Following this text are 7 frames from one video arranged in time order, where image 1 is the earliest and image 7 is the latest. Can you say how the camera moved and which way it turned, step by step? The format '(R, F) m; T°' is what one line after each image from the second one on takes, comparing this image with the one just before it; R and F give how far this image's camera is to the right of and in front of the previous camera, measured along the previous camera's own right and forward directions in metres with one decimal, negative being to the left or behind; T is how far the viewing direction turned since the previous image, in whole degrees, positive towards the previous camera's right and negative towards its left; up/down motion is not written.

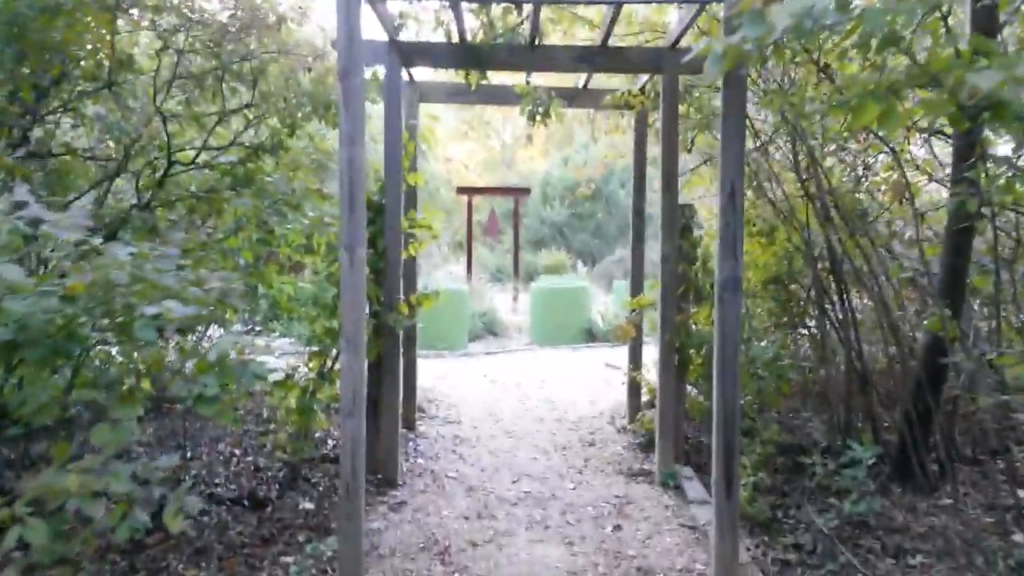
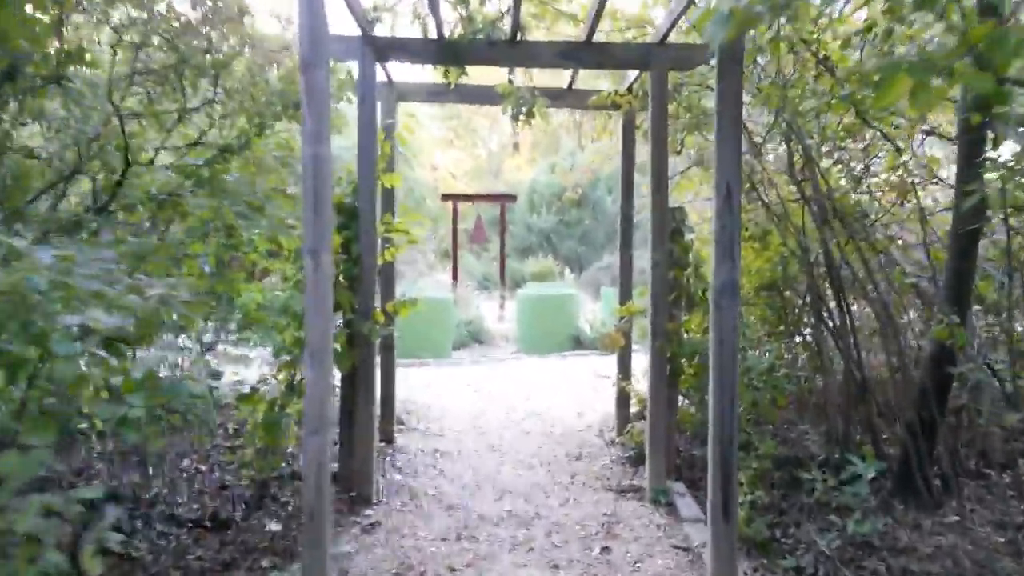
(0.0, +0.2) m; +1°
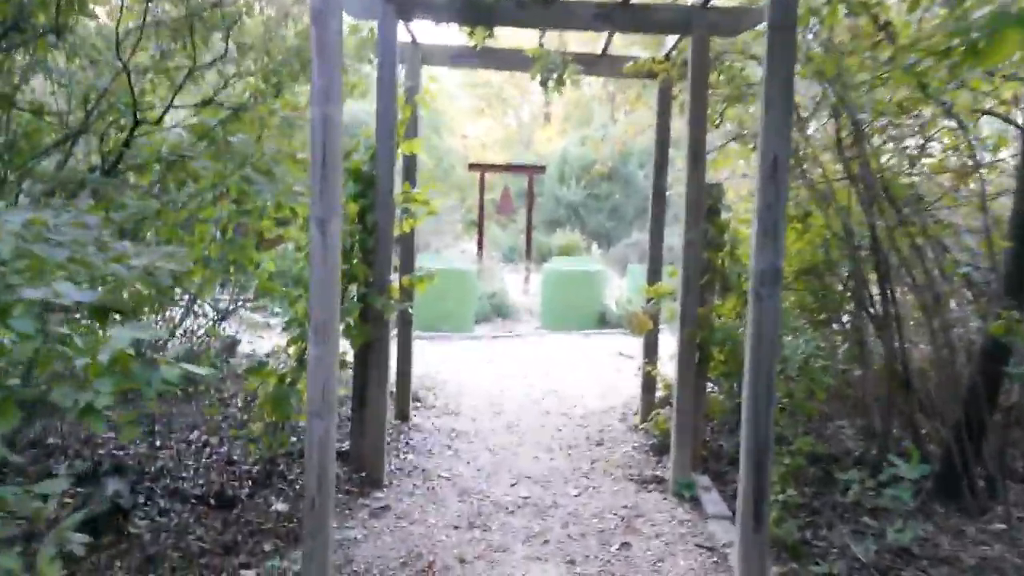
(0.0, +0.2) m; -2°
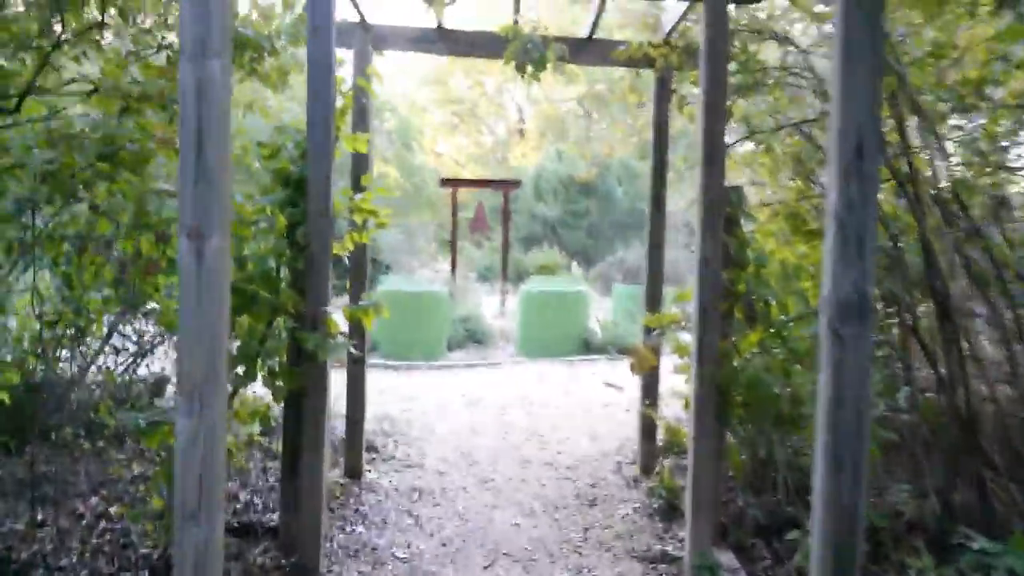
(0.0, +0.9) m; +1°
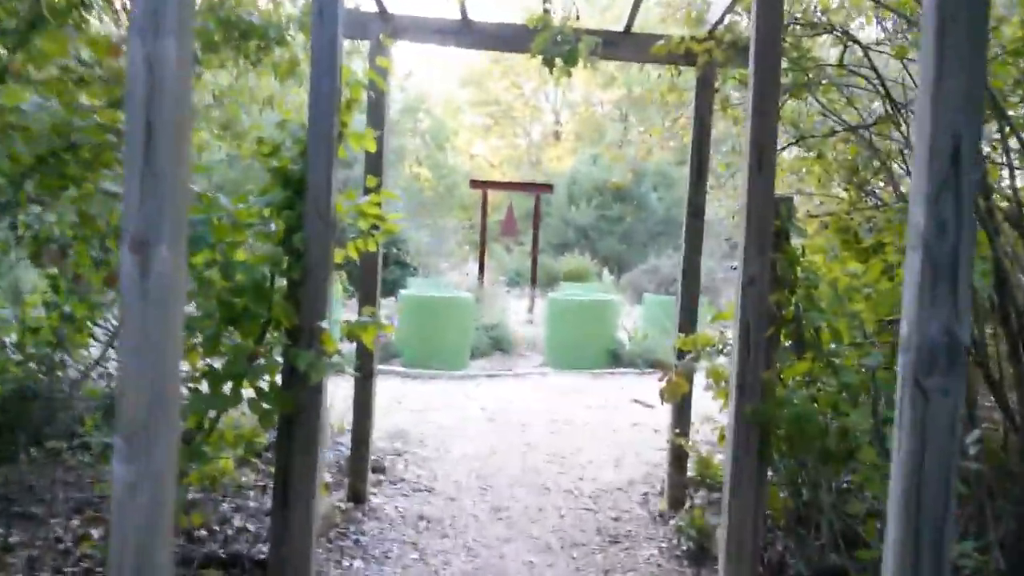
(0.0, +0.3) m; -2°
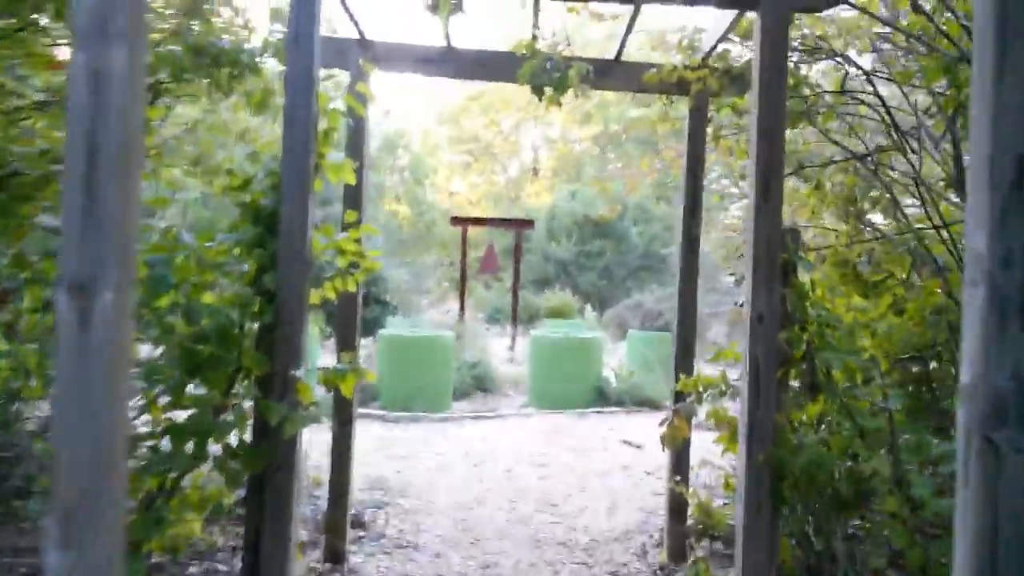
(0.0, +0.2) m; +1°
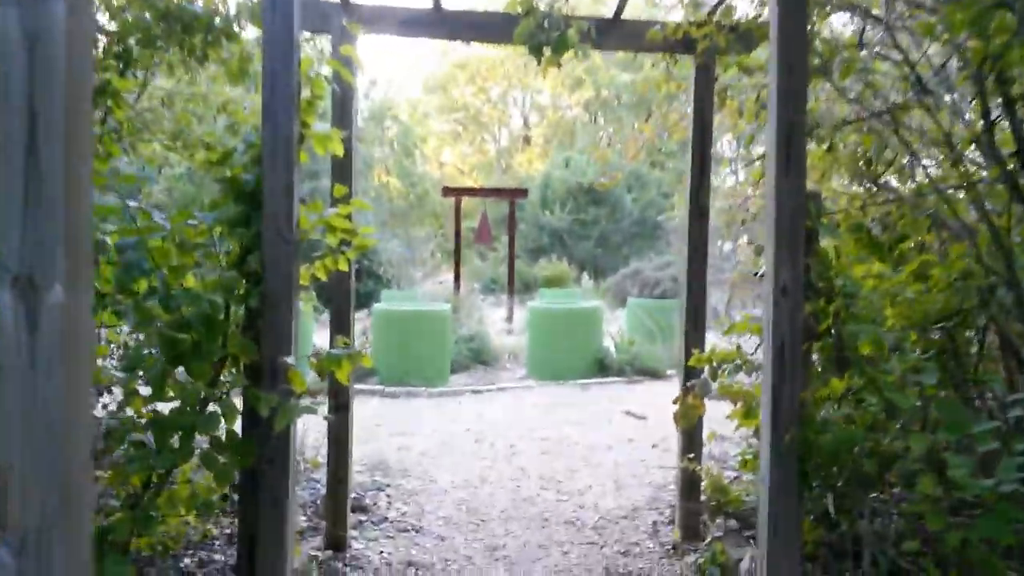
(0.0, +0.2) m; 0°
